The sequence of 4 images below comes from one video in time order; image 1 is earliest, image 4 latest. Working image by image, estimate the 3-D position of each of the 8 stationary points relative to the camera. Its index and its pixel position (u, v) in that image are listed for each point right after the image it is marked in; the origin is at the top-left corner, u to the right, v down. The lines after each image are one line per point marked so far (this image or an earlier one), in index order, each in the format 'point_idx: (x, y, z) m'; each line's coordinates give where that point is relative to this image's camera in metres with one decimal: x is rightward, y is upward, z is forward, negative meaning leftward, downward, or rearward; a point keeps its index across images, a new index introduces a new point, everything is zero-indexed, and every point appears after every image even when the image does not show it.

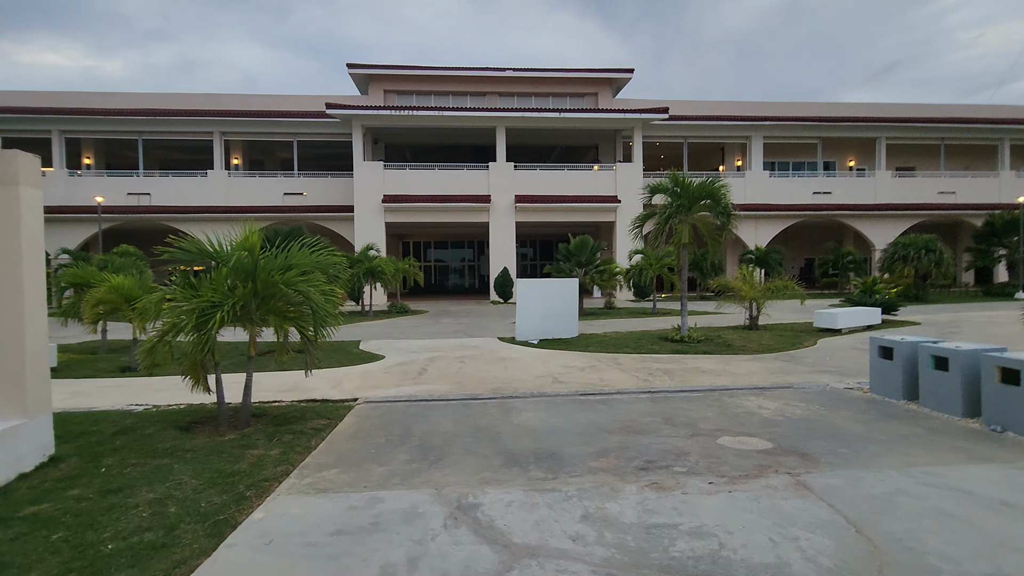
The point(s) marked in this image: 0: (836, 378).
0: (+4.8, -1.4, +7.9) m
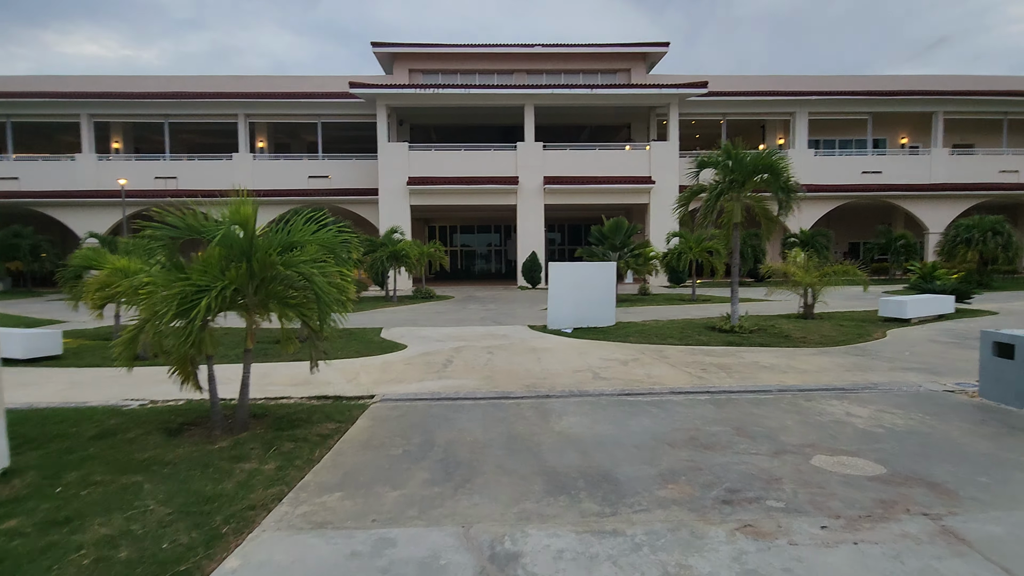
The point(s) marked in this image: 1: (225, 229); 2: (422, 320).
0: (+5.3, -1.2, +6.8) m
1: (-2.5, +0.5, +4.7) m
2: (-2.3, -0.8, +13.6) m
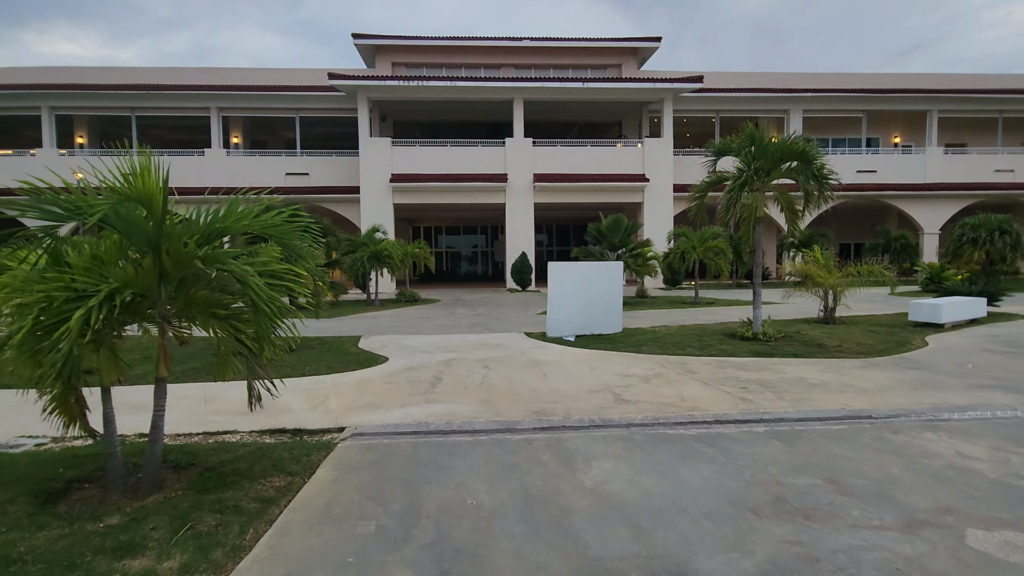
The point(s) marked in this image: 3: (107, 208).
0: (+5.4, -1.2, +5.6) m
1: (-2.4, +0.5, +3.3) m
2: (-2.5, -0.9, +12.2) m
3: (-2.5, +0.5, +3.2) m
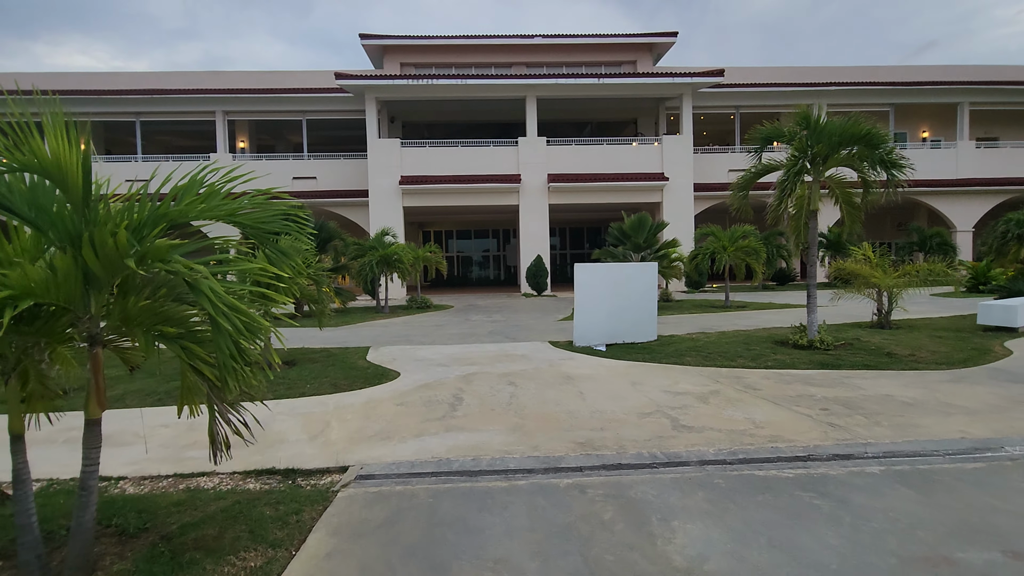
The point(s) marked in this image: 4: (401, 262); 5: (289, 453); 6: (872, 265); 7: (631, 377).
0: (+5.7, -1.2, +4.5) m
1: (-2.1, +0.4, +2.4) m
2: (-2.0, -1.0, +11.3) m
3: (-2.2, +0.4, +2.3) m
4: (-3.6, +0.8, +17.2) m
5: (-1.9, -1.4, +4.5) m
6: (+7.3, +0.5, +10.7) m
7: (+1.5, -1.1, +6.9) m
